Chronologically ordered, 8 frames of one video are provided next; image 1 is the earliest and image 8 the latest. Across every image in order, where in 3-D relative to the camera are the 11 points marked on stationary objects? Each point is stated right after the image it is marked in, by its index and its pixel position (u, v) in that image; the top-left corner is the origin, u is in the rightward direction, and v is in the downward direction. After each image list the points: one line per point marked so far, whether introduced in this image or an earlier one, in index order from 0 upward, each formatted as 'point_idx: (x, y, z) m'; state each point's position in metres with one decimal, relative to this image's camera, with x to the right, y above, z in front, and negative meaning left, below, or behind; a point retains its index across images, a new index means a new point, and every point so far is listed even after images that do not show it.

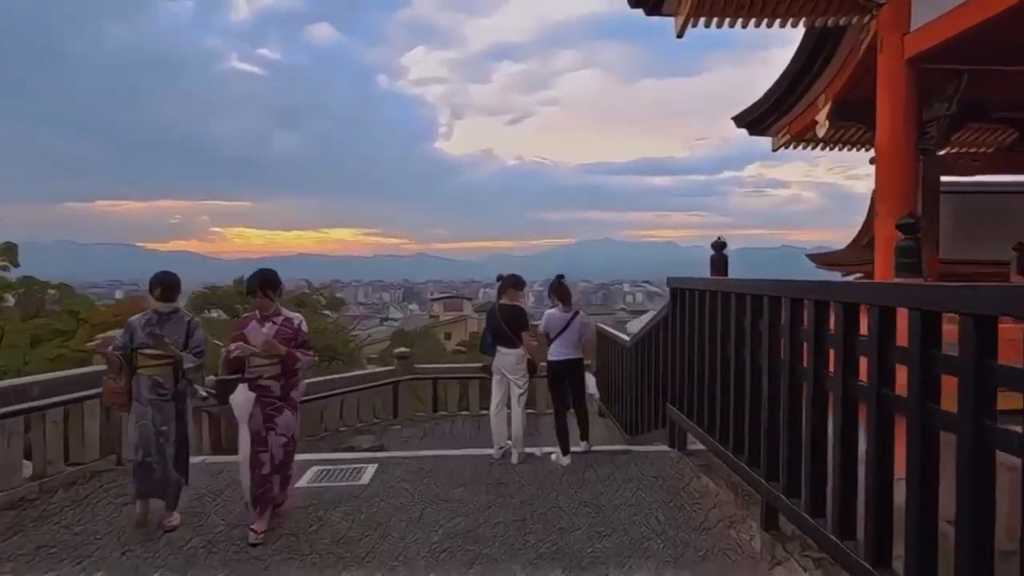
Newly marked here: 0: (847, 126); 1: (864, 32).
0: (+4.1, +2.0, +7.1) m
1: (+3.8, +2.7, +6.3) m
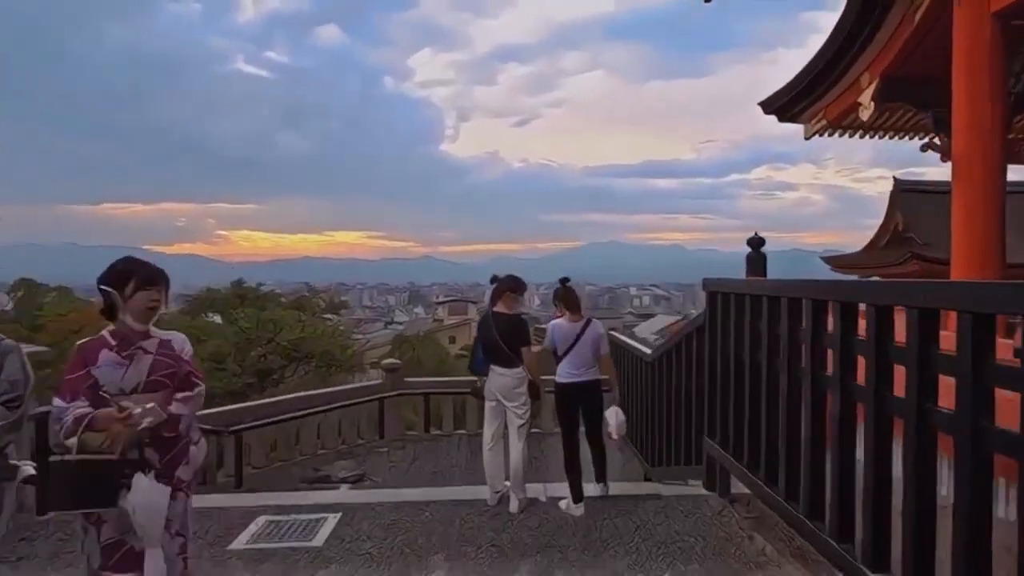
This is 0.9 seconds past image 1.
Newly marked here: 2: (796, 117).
0: (+4.1, +1.9, +6.3) m
1: (+3.8, +2.7, +5.5) m
2: (+3.6, +2.2, +7.5) m
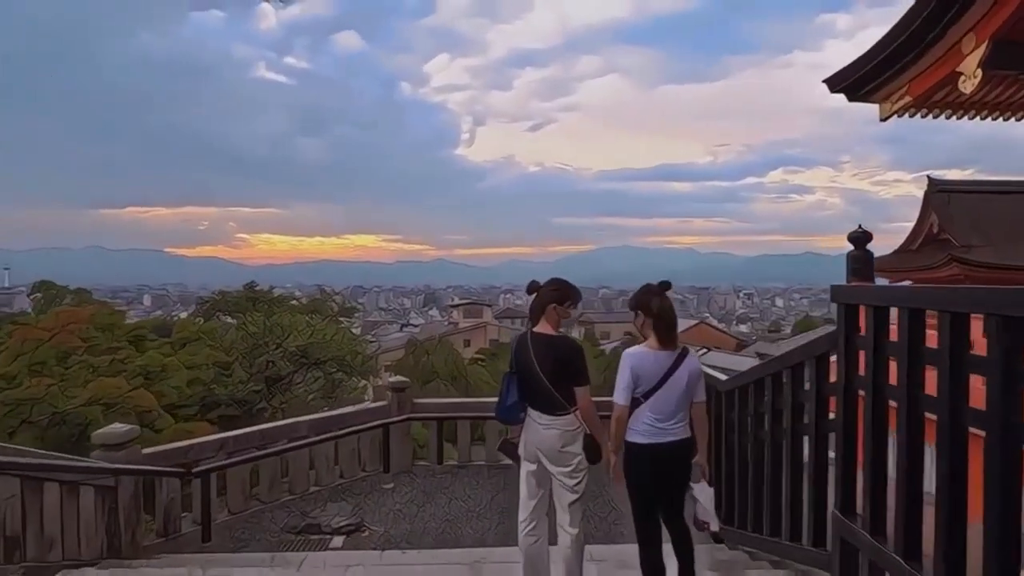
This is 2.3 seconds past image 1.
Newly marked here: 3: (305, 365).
0: (+4.4, +1.9, +5.3) m
1: (+4.1, +2.6, +4.5) m
2: (+3.9, +2.1, +6.4) m
3: (-5.7, -2.1, +16.2) m
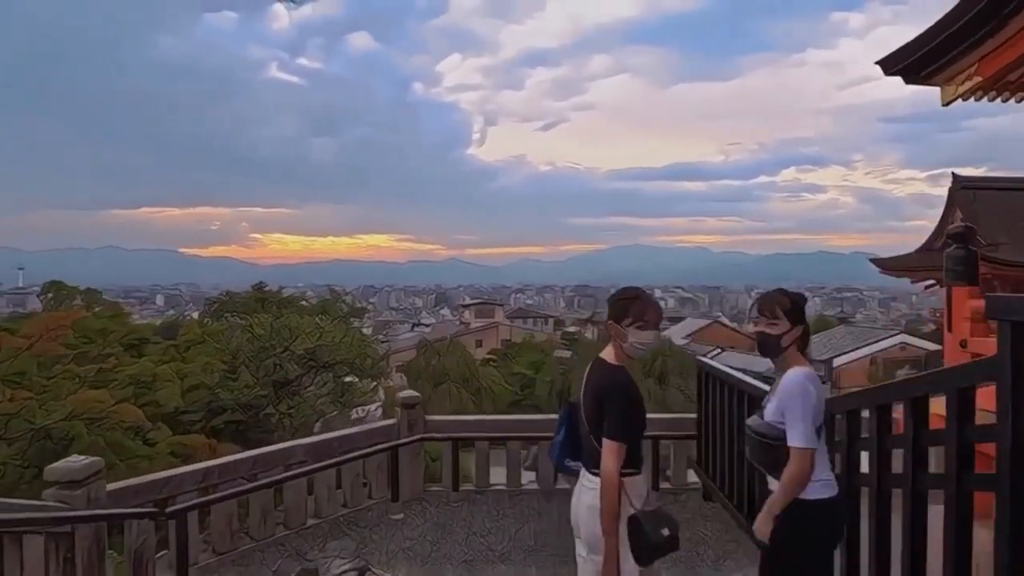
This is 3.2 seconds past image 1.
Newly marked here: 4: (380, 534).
0: (+4.6, +1.8, +4.6) m
1: (+4.2, +2.6, +3.8) m
2: (+4.1, +2.1, +5.8) m
3: (-5.4, -2.1, +15.7) m
4: (-1.0, -1.9, +4.6) m
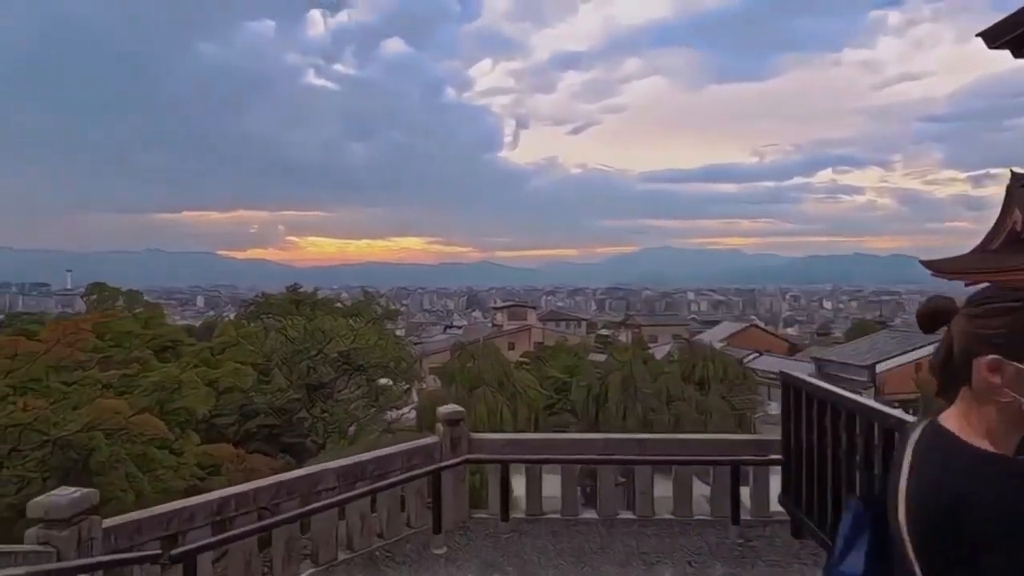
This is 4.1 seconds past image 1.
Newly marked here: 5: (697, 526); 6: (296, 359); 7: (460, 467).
0: (+5.0, +1.8, +3.8) m
1: (+4.6, +2.6, +3.0) m
2: (+4.6, +2.1, +5.0) m
3: (-4.4, -2.2, +15.4) m
4: (-0.6, -1.9, +4.0) m
5: (+1.6, -2.0, +4.9) m
6: (-5.6, -1.8, +15.1) m
7: (-0.4, -1.4, +4.7) m
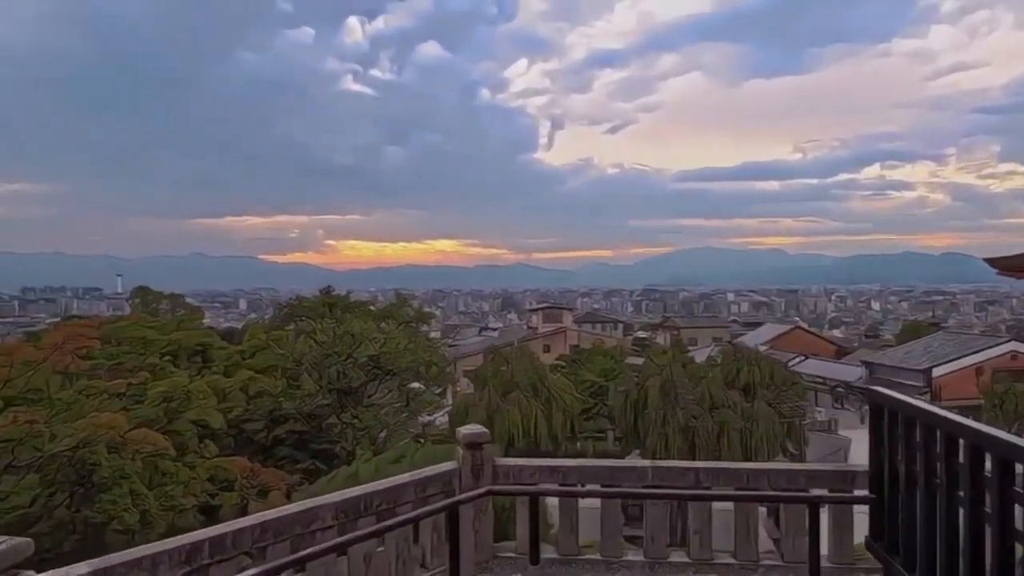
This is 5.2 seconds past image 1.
0: (+5.1, +1.8, +2.9) m
1: (+4.7, +2.6, +2.2) m
2: (+4.8, +2.1, +4.1) m
3: (-3.5, -2.2, +15.0) m
4: (-0.5, -1.9, +3.5) m
5: (+1.8, -2.0, +4.2) m
6: (-4.7, -1.9, +14.8) m
7: (-0.2, -1.4, +4.1) m
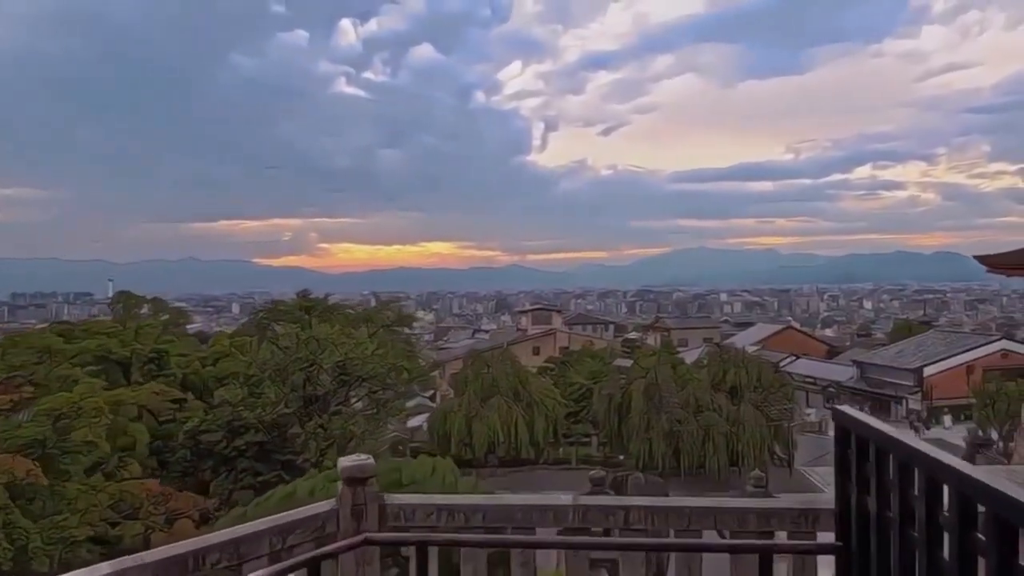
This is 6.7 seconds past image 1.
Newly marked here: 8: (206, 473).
0: (+4.6, +1.9, +2.4) m
1: (+4.1, +2.6, +1.6) m
2: (+4.2, +2.1, +3.6) m
3: (-4.1, -2.3, +14.4) m
4: (-1.0, -2.0, +2.9) m
5: (+1.3, -2.0, +3.6) m
6: (-5.4, -2.0, +14.2) m
7: (-0.8, -1.4, +3.5) m
8: (-7.0, -4.2, +13.3) m
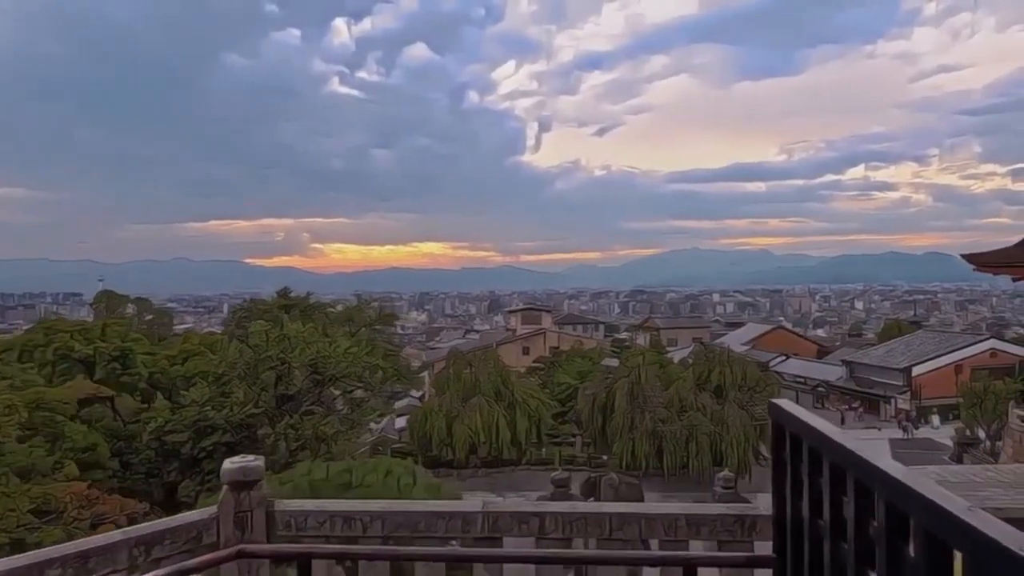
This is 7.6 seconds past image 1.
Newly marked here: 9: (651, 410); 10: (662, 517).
0: (+4.1, +2.0, +2.1) m
1: (+3.7, +2.7, +1.4) m
2: (+3.8, +2.2, +3.3) m
3: (-4.7, -2.2, +14.1) m
4: (-1.5, -1.9, +2.6) m
5: (+0.8, -2.0, +3.4) m
6: (-6.0, -1.9, +13.8) m
7: (-1.2, -1.3, +3.2) m
8: (-7.5, -4.1, +13.0) m
9: (+4.5, -4.0, +19.1) m
10: (+0.9, -1.2, +3.3) m
